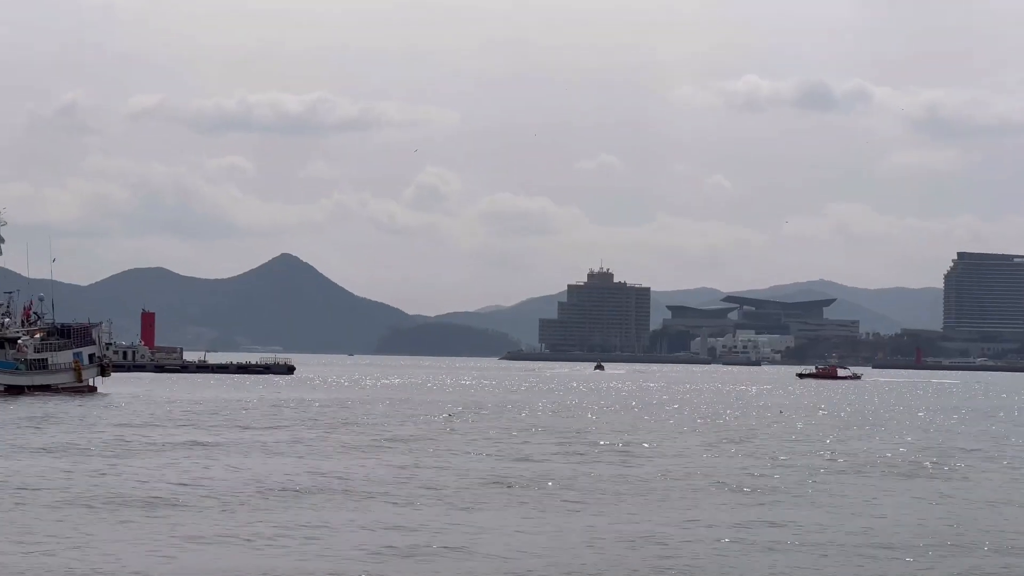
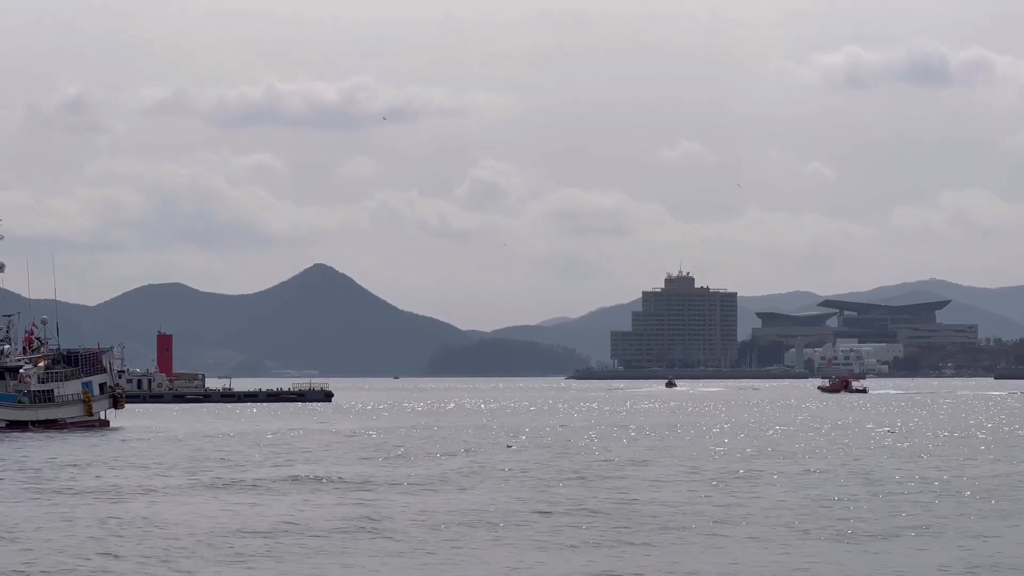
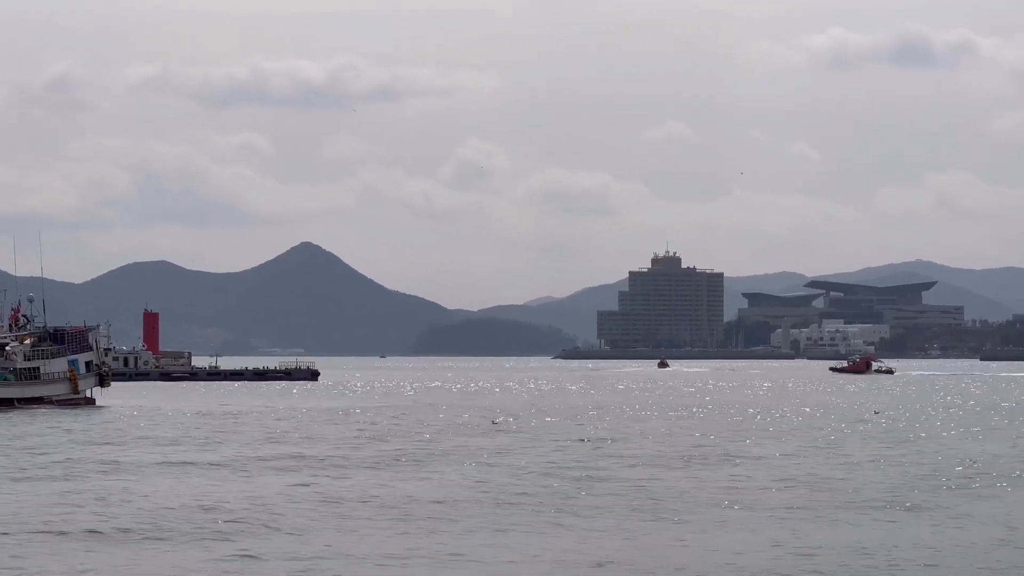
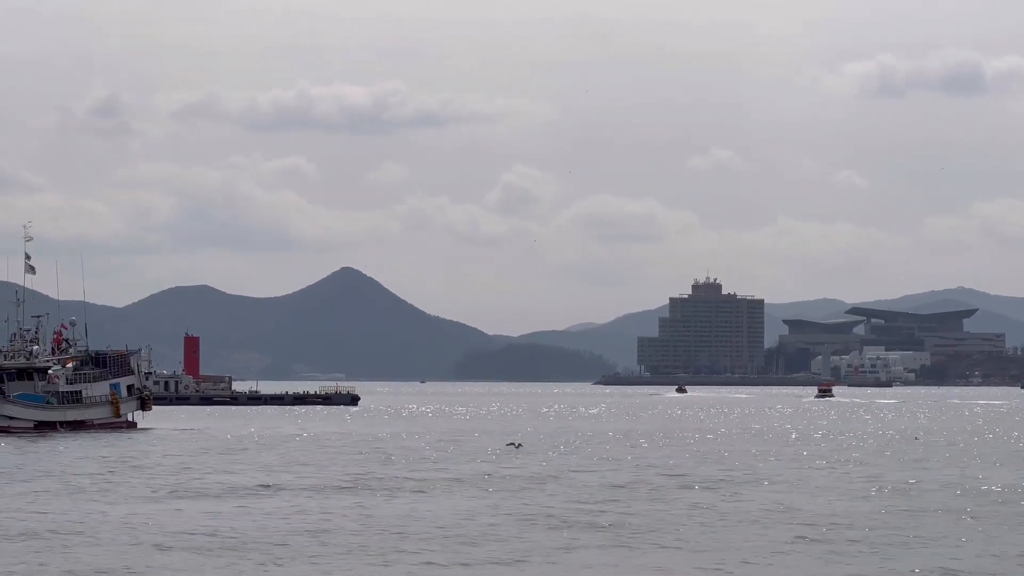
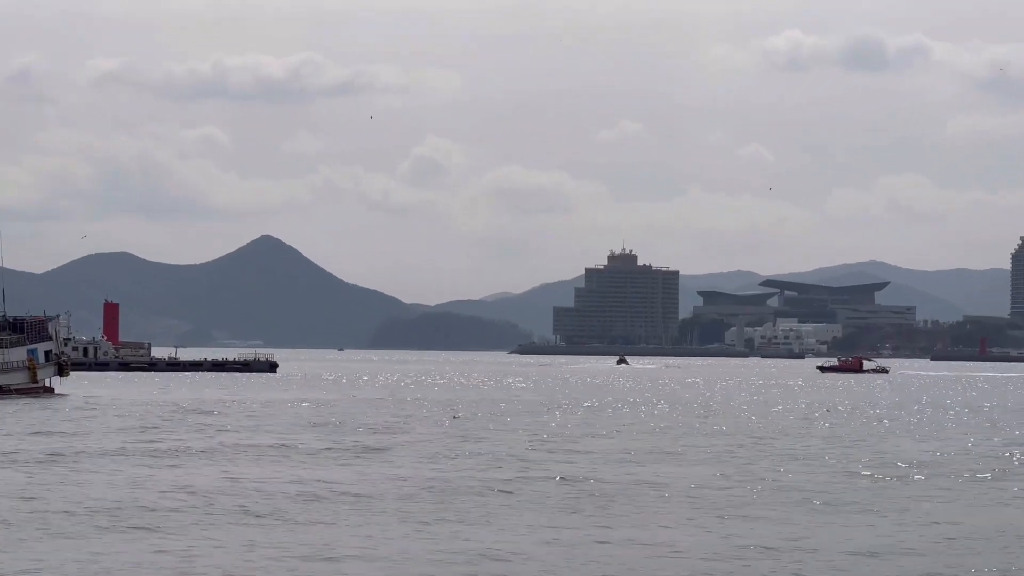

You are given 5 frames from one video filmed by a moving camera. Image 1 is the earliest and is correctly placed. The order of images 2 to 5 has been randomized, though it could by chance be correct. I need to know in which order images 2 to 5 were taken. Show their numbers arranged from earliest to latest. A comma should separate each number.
5, 3, 2, 4
